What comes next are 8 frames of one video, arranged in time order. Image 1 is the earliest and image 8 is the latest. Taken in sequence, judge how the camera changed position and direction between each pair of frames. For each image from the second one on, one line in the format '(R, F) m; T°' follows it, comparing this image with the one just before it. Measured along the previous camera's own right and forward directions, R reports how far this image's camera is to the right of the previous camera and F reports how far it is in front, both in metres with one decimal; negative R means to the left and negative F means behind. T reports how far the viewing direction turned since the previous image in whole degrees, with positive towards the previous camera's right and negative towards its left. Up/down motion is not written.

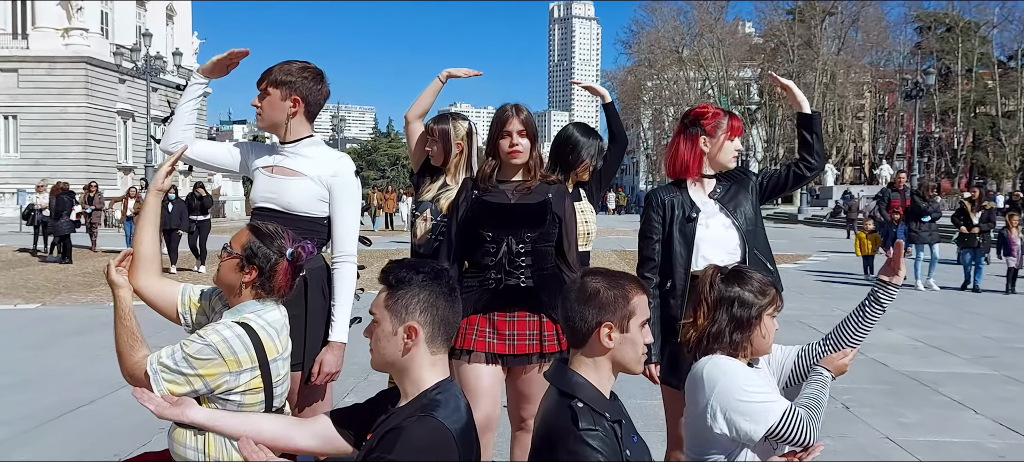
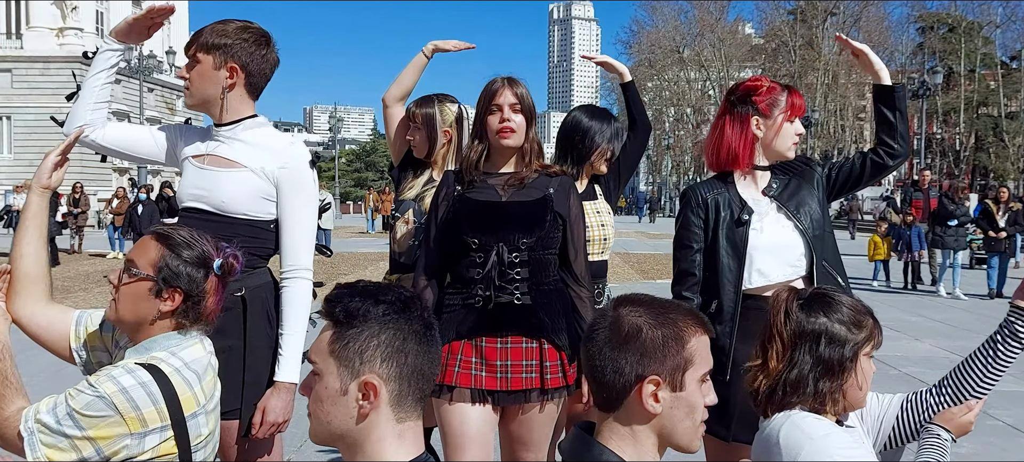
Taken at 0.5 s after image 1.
(0.0, +0.3) m; 0°
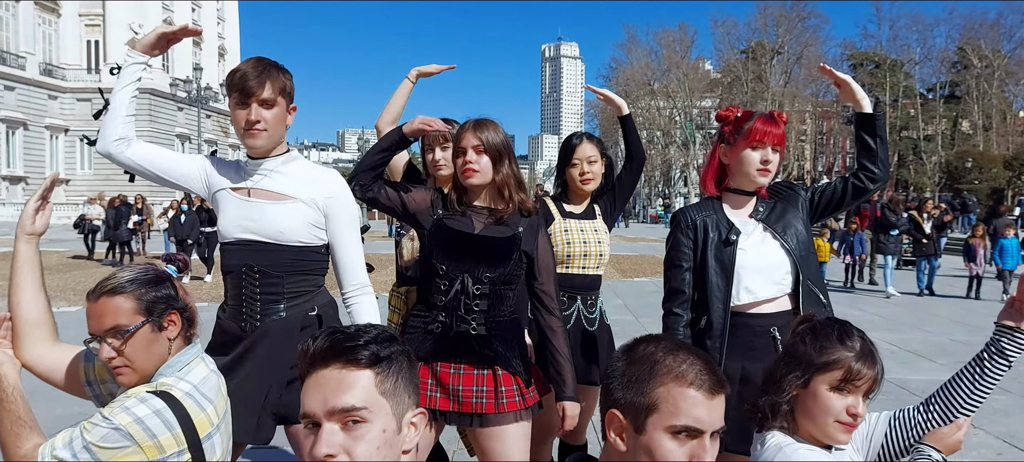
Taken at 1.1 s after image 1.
(0.0, 0.0) m; +1°
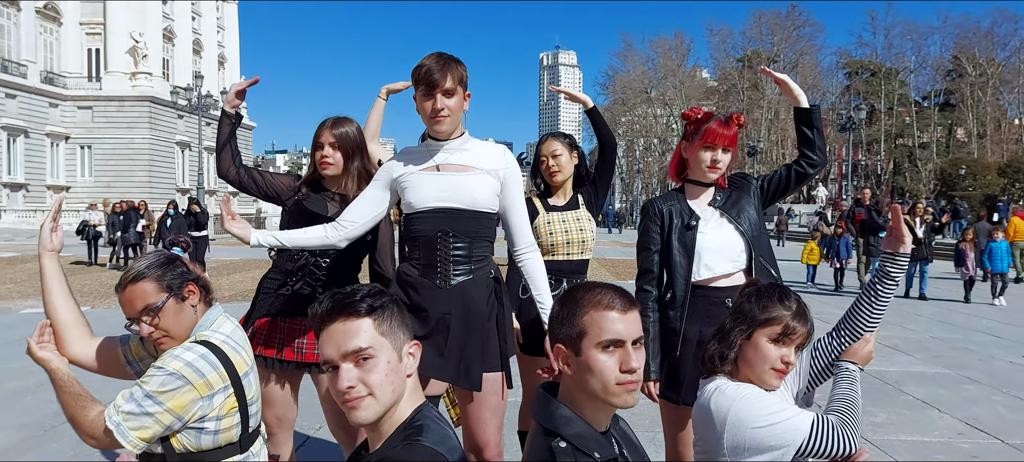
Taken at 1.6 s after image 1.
(0.0, -0.2) m; 0°
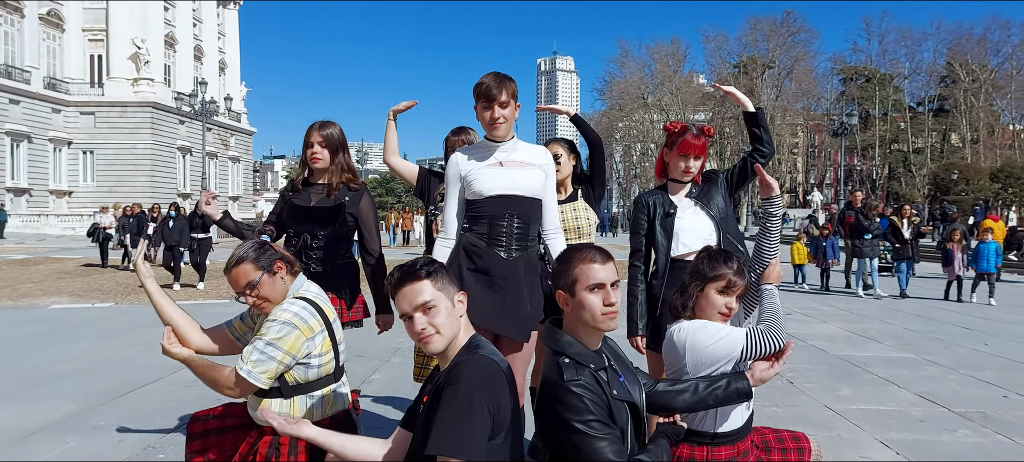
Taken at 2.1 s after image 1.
(0.0, -0.3) m; 0°
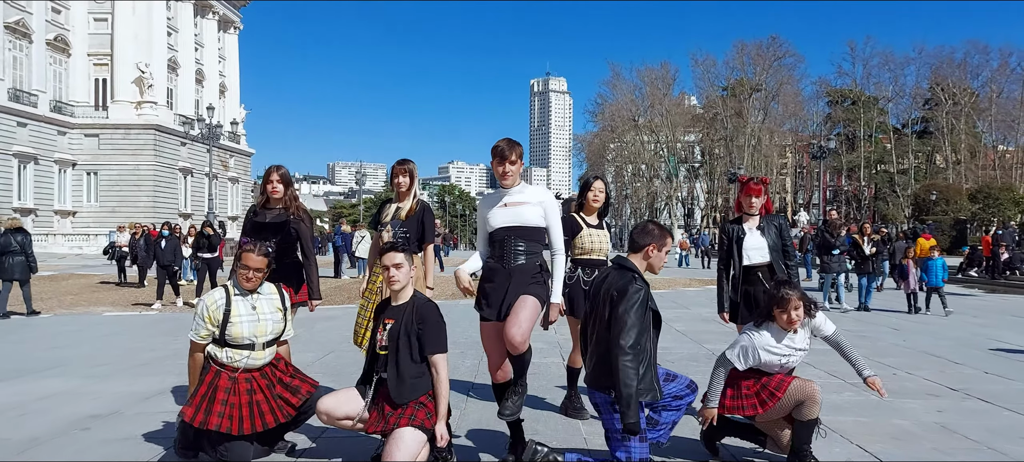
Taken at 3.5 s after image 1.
(0.0, -0.7) m; +1°
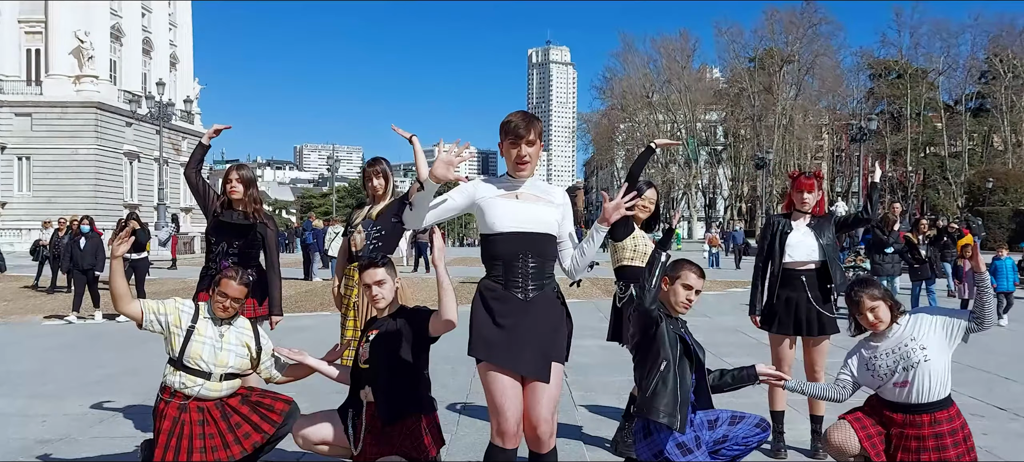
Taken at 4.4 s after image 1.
(+0.7, +3.9) m; -1°
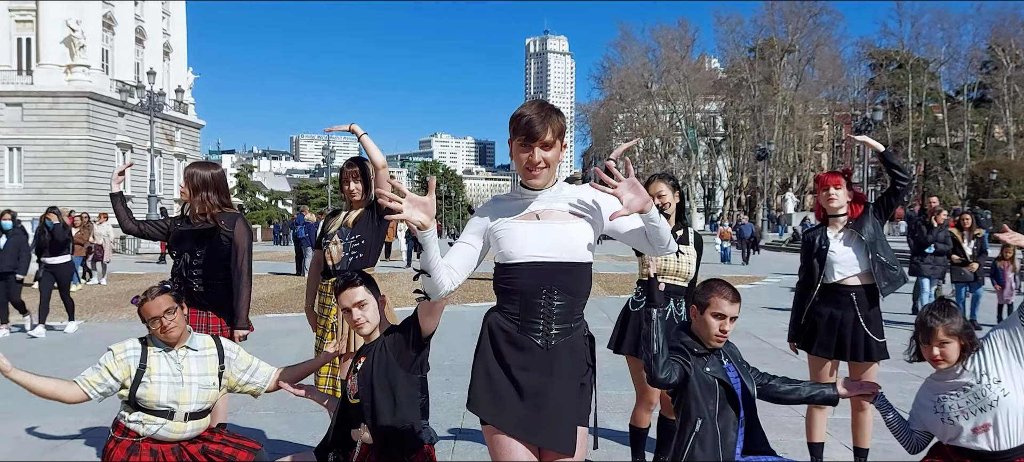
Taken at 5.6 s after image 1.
(0.0, +0.3) m; 0°
